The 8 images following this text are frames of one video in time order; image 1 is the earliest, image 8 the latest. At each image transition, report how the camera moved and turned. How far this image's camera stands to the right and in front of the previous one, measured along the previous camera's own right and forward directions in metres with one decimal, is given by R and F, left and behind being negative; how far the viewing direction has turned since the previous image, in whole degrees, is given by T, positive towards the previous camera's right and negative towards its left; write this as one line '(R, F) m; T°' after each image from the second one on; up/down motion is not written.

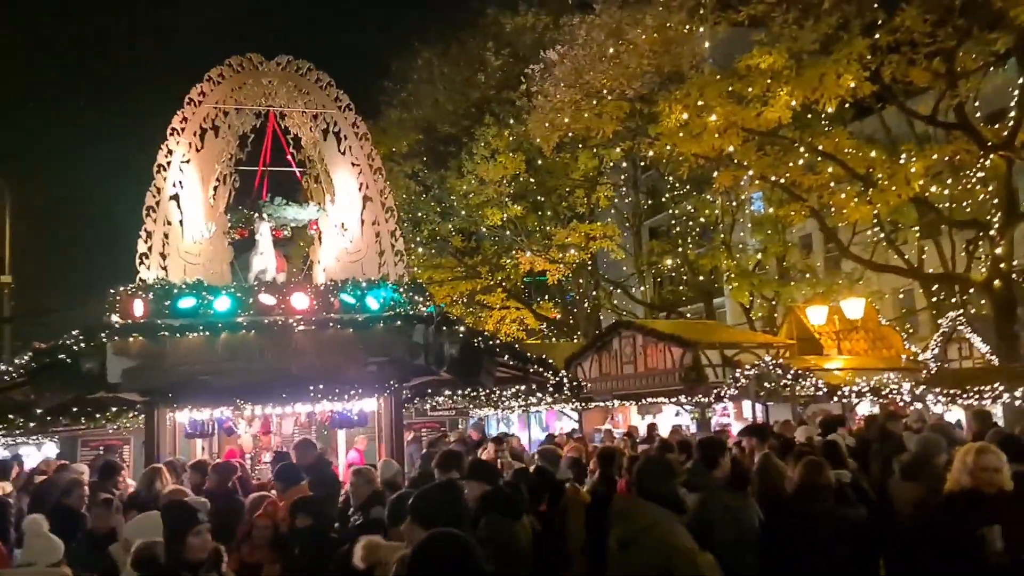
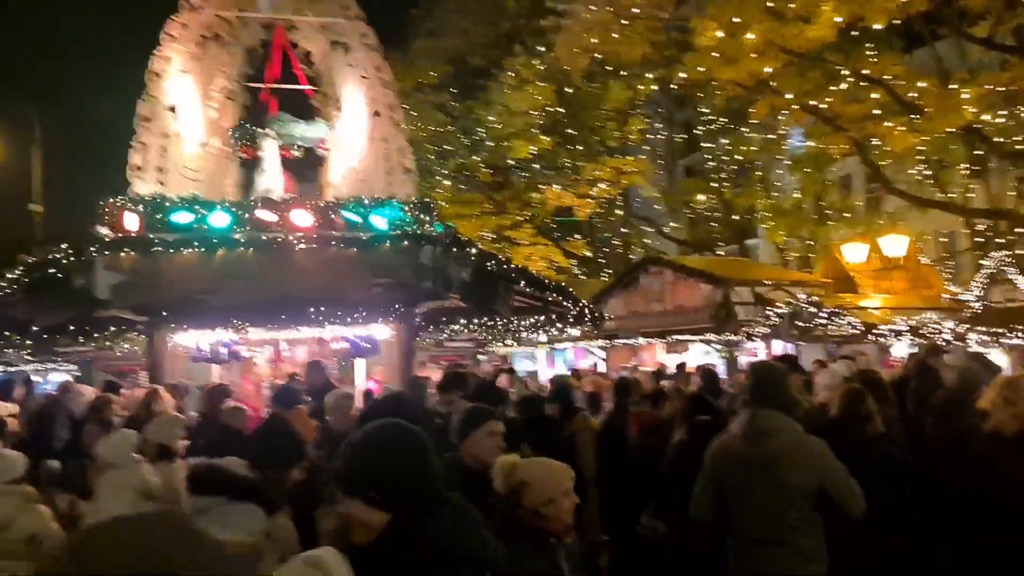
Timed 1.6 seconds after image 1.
(+0.2, +0.6) m; -2°
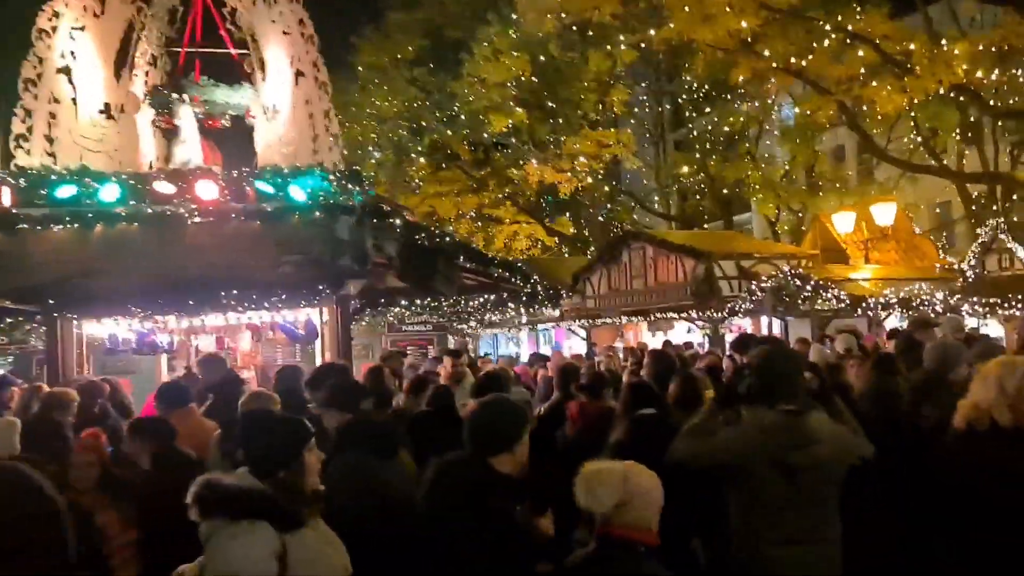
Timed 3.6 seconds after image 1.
(+0.6, +1.1) m; 0°
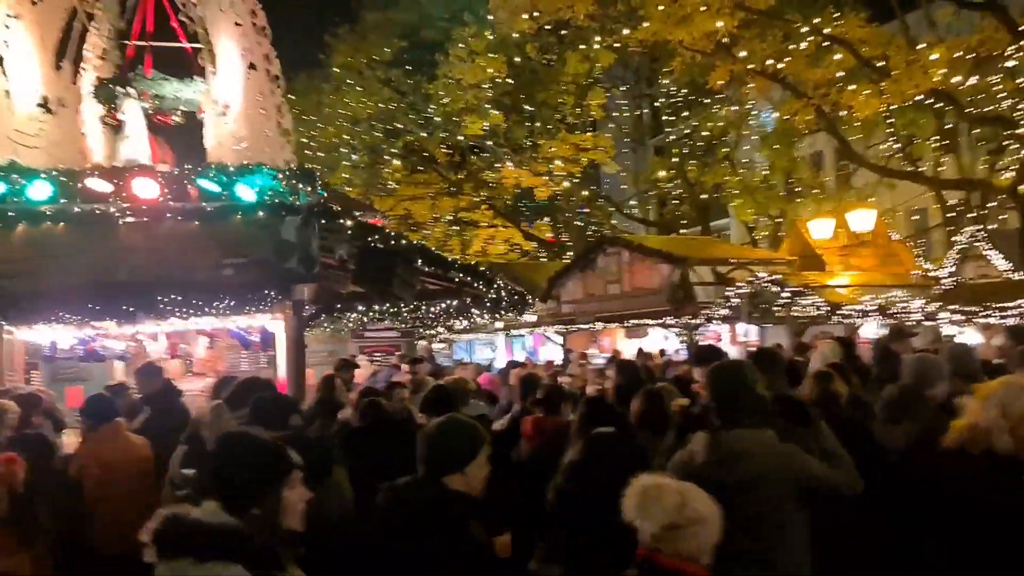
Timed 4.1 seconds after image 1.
(+0.2, +0.5) m; +1°
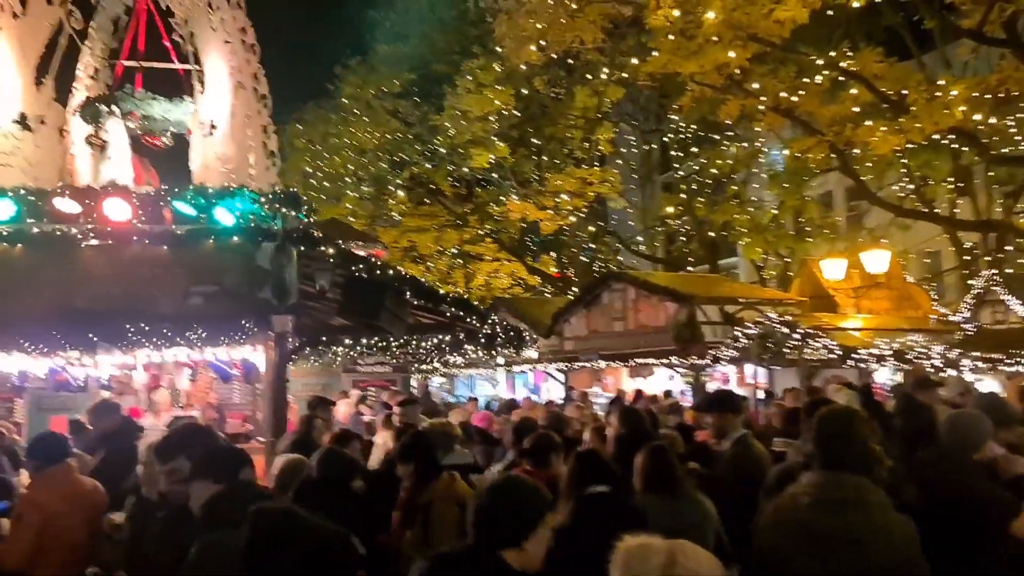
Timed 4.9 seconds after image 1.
(+0.1, +0.6) m; 0°
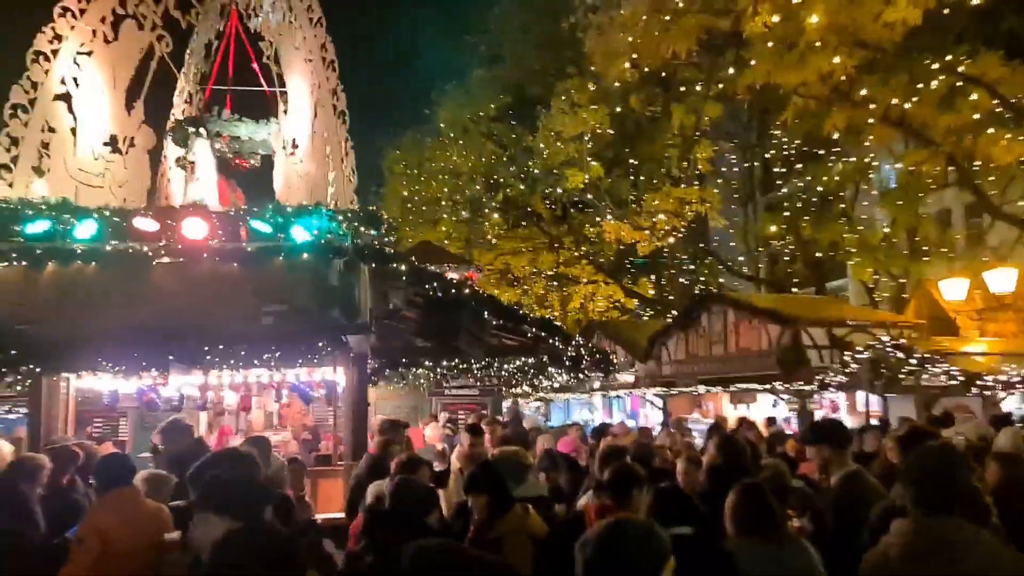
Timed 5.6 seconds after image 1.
(+0.1, +0.4) m; -7°
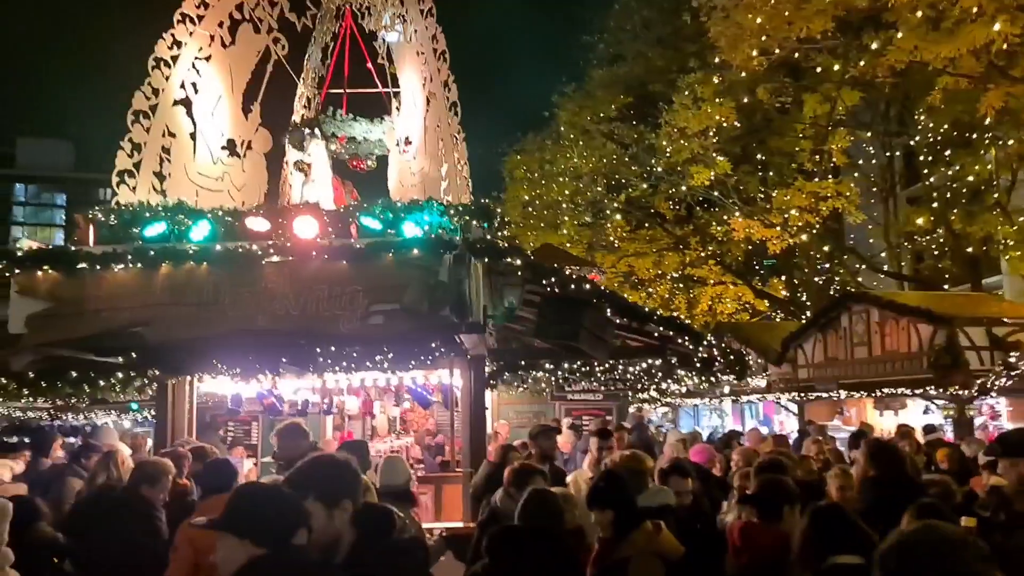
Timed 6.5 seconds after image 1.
(0.0, +0.5) m; -8°
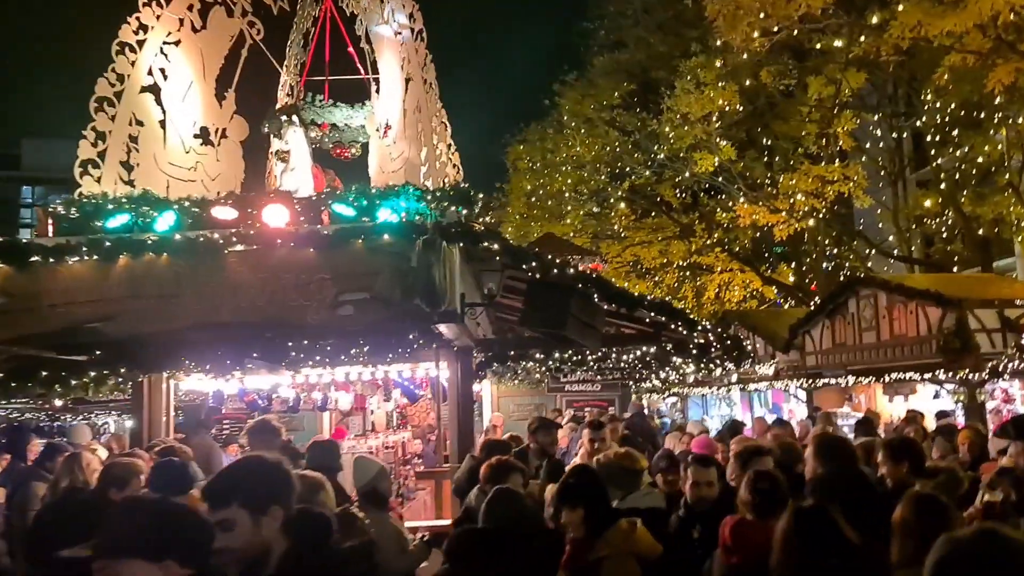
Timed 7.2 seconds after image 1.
(+0.2, +0.3) m; -1°
